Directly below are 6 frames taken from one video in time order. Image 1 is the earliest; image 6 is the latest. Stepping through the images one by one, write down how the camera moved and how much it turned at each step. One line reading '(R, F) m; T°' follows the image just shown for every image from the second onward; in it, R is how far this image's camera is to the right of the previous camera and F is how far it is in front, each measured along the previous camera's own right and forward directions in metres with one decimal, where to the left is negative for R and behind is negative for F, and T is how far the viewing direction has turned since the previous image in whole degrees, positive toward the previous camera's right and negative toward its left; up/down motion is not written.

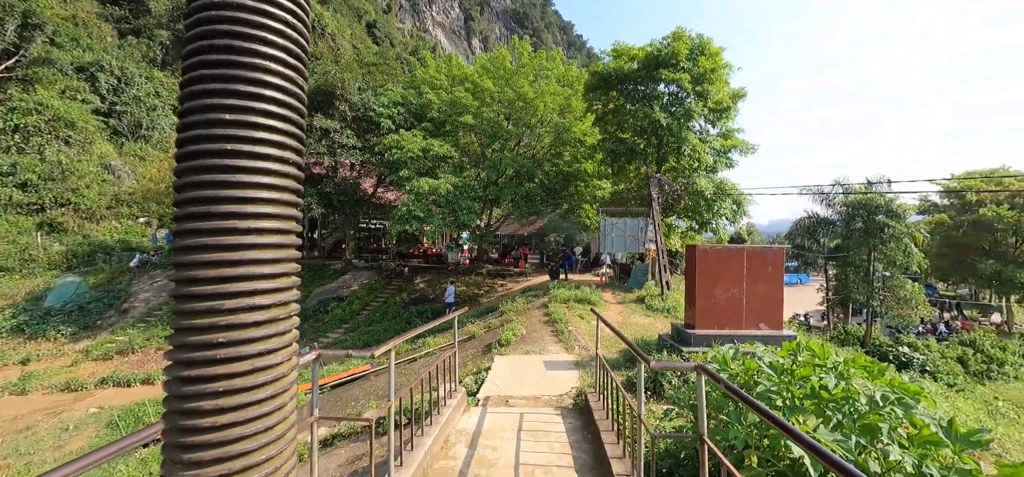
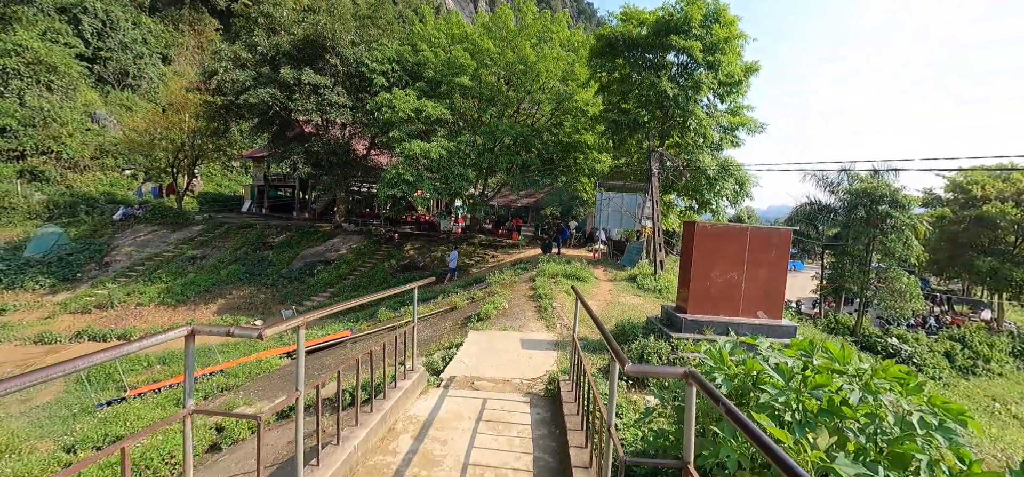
(+0.2, +0.5) m; 0°
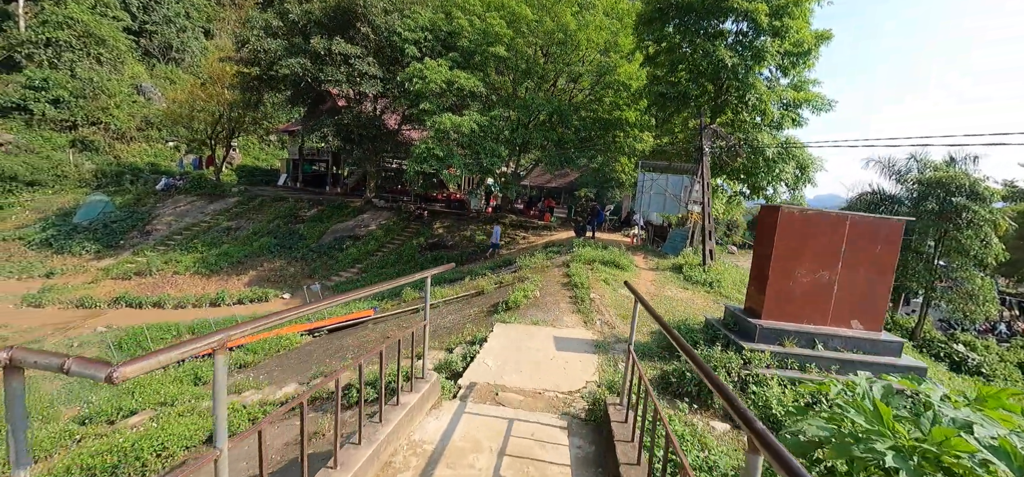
(-0.1, +0.8) m; -4°
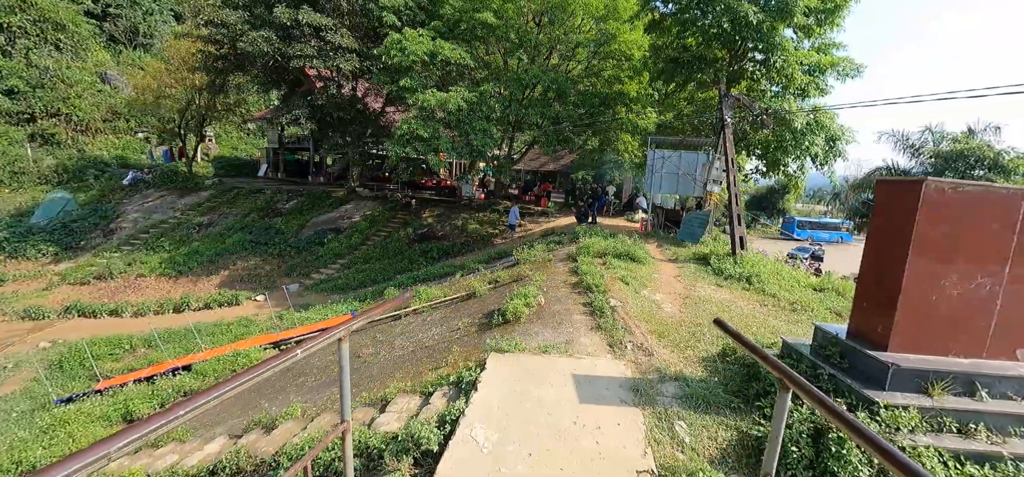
(0.0, +1.4) m; +1°
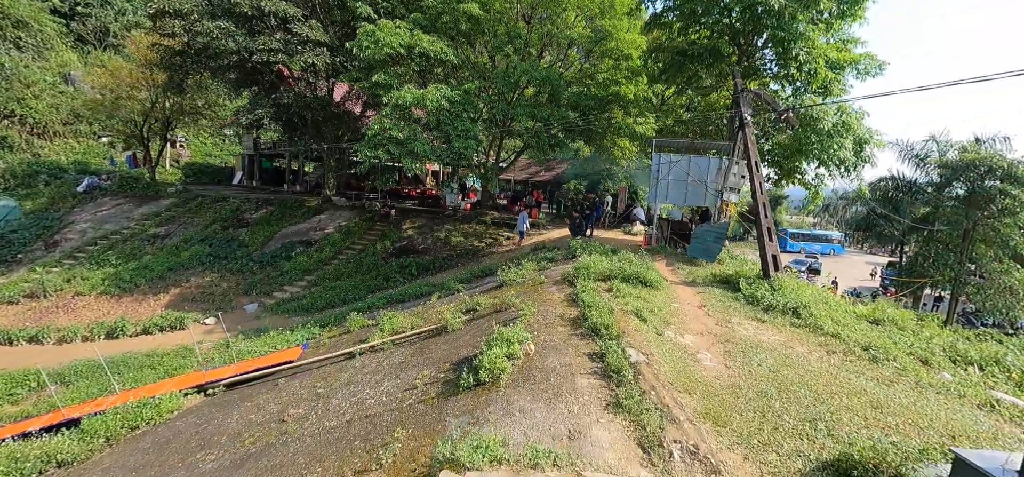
(+0.1, +1.4) m; +1°
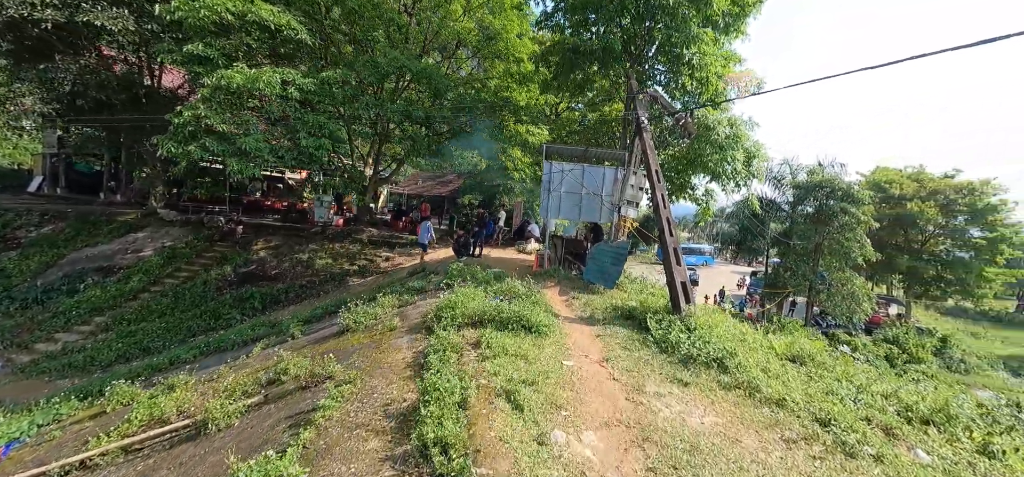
(+0.8, +1.7) m; +13°
